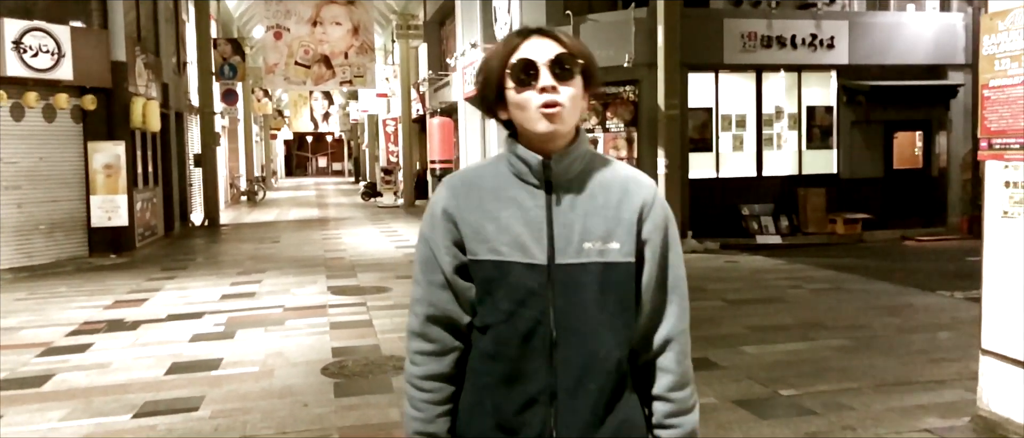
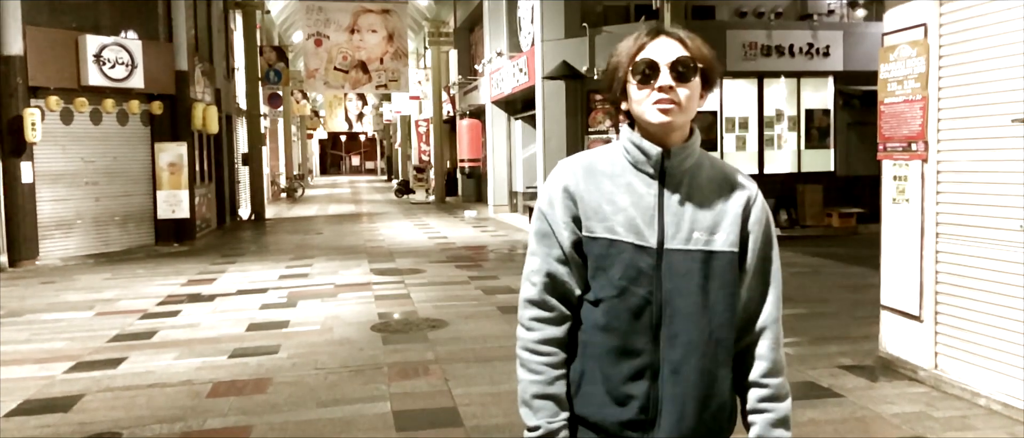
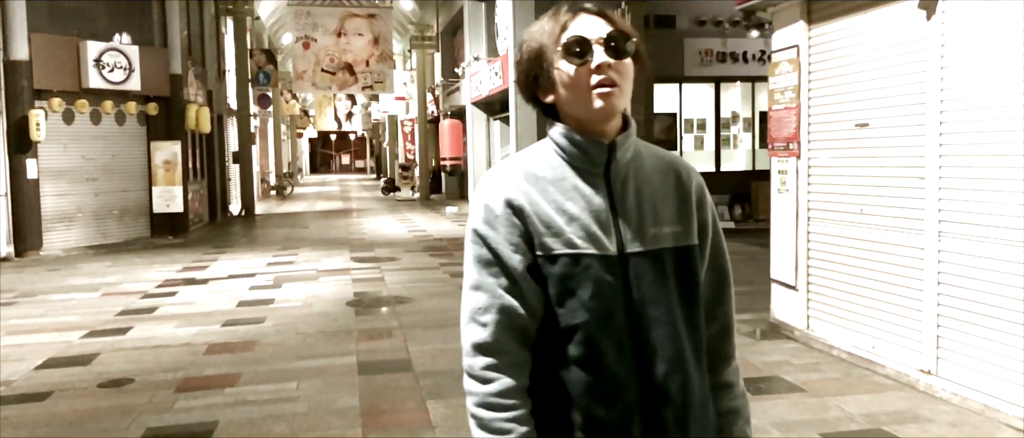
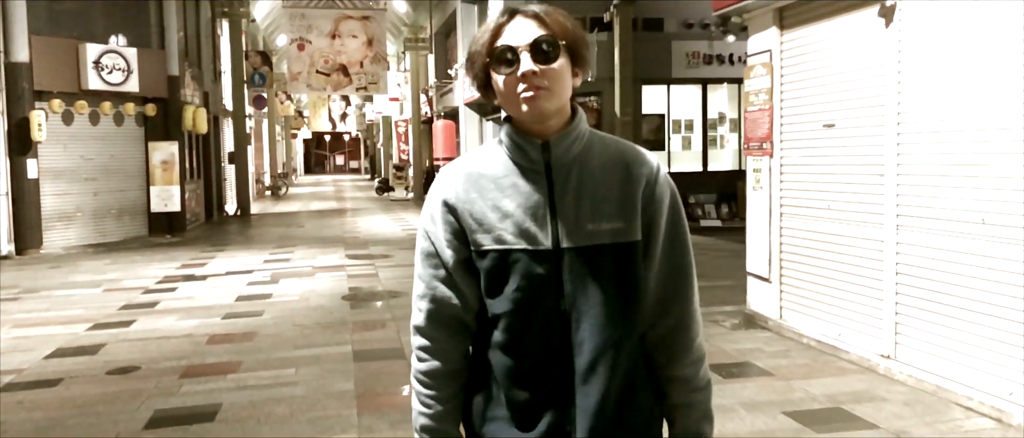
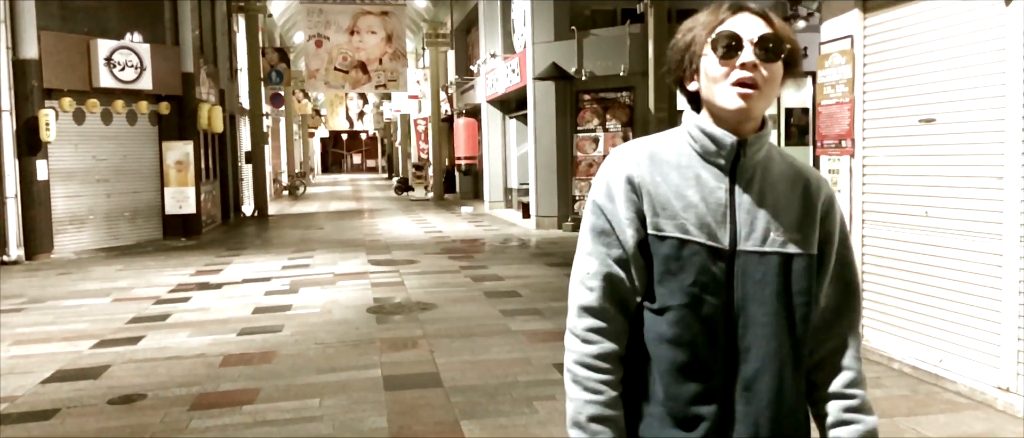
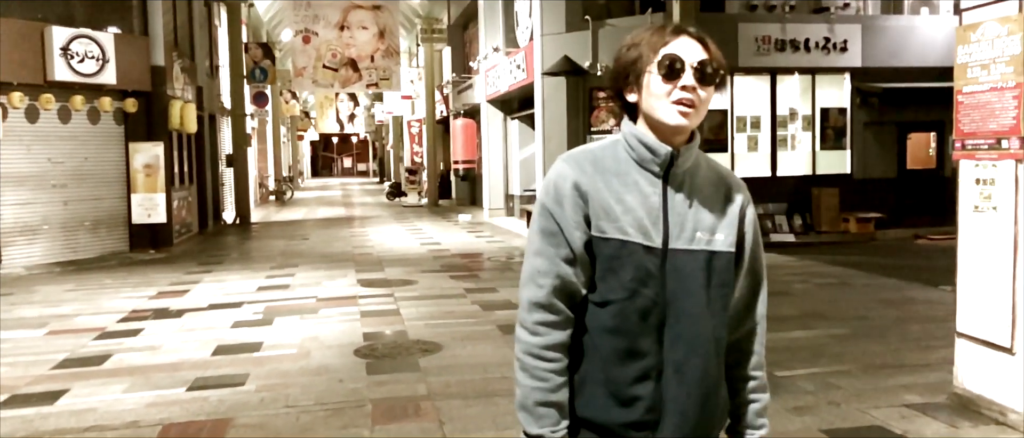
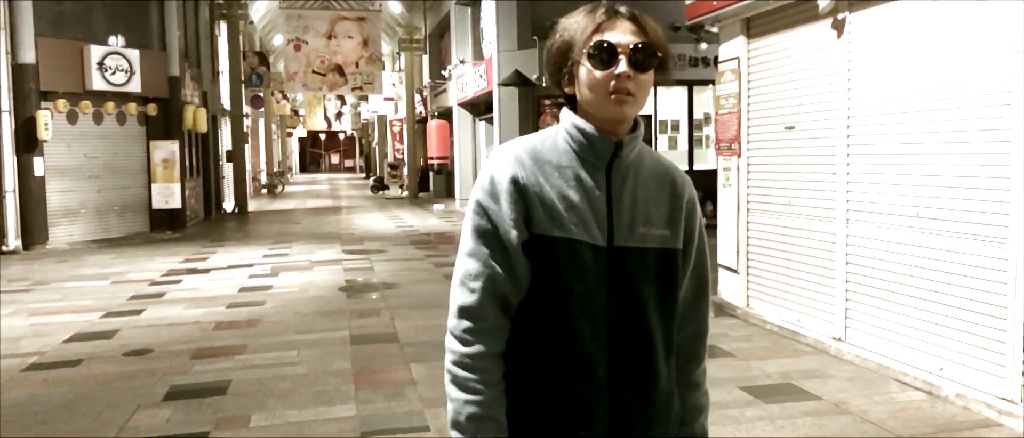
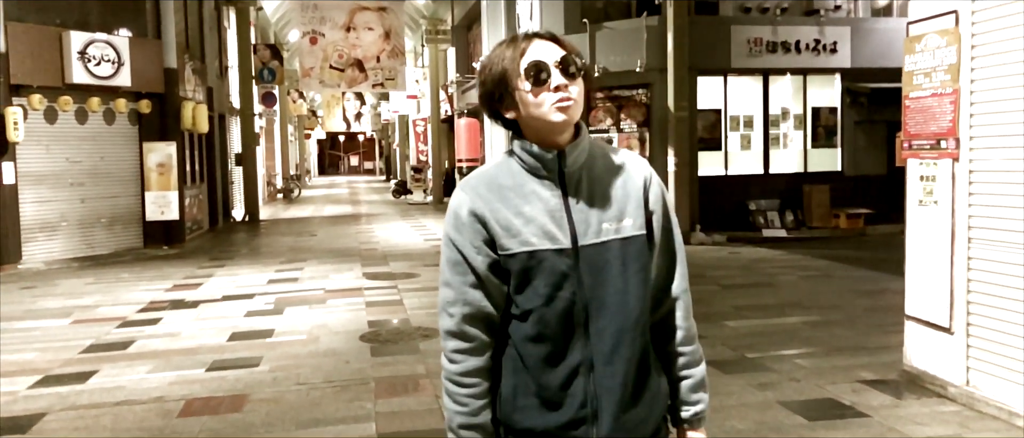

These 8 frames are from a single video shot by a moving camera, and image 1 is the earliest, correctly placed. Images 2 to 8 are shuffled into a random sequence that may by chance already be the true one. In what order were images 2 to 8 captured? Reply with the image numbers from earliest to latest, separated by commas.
6, 8, 2, 5, 3, 4, 7
